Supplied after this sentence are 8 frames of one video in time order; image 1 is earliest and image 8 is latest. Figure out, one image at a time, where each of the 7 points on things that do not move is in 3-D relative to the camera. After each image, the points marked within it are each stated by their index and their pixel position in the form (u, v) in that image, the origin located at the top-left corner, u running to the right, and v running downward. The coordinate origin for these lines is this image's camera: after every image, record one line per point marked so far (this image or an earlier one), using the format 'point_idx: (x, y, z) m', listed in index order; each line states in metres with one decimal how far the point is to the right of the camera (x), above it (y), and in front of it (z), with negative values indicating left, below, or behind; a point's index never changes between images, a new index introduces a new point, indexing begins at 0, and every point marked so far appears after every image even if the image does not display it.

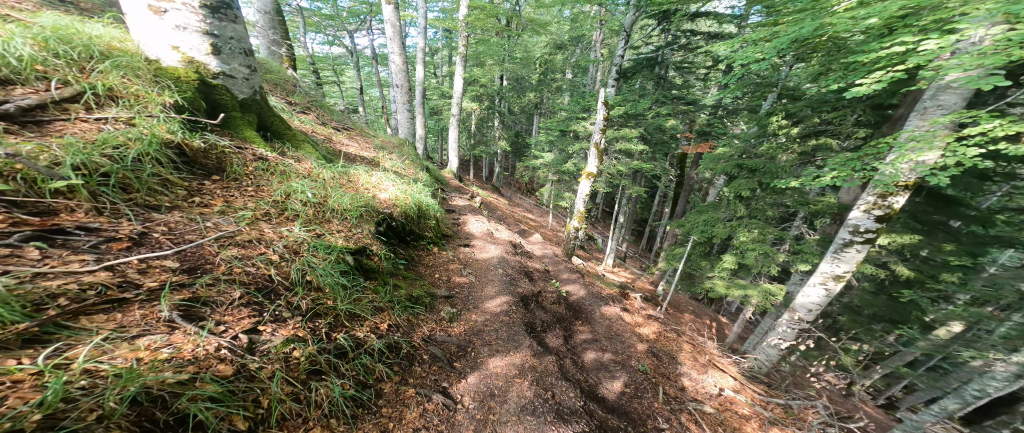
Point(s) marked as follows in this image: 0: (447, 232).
0: (-1.5, -0.4, +6.6) m
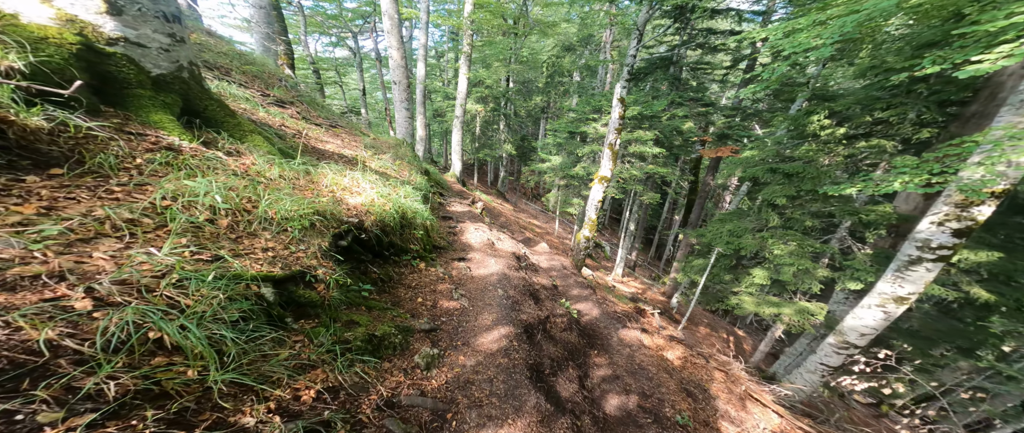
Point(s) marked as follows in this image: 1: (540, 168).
0: (-1.4, -0.6, +5.8) m
1: (+1.3, +2.6, +16.7) m
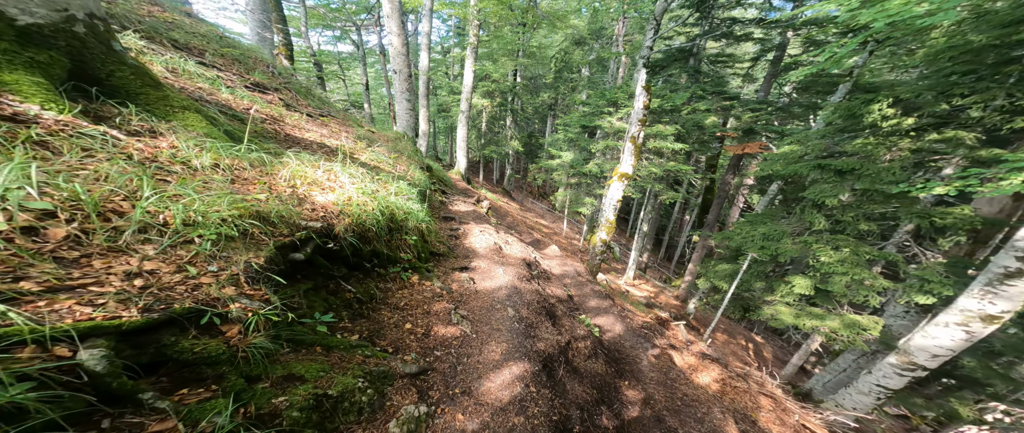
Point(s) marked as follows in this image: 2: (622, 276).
0: (-1.2, -0.6, +5.0) m
1: (+1.7, +2.6, +15.8) m
2: (+6.6, -3.6, +18.4) m
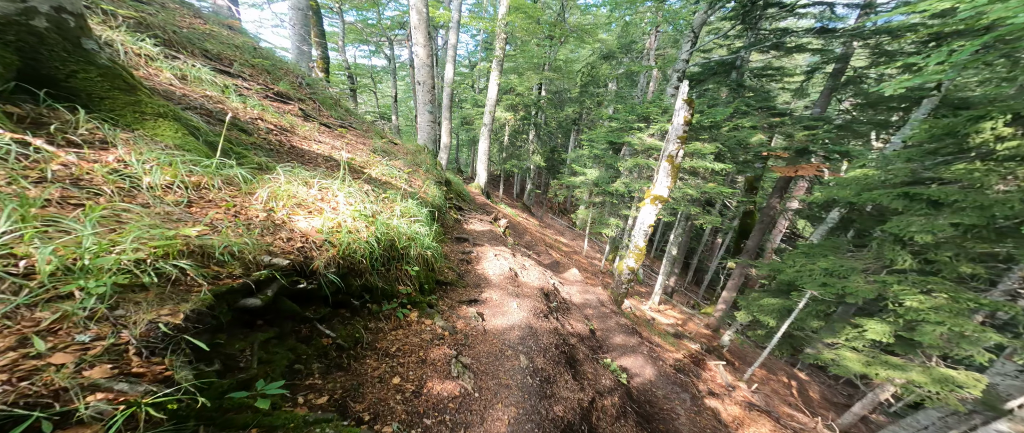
0: (-1.0, -0.9, +4.5) m
1: (+2.9, +1.7, +15.2) m
2: (+7.8, -4.8, +17.1) m
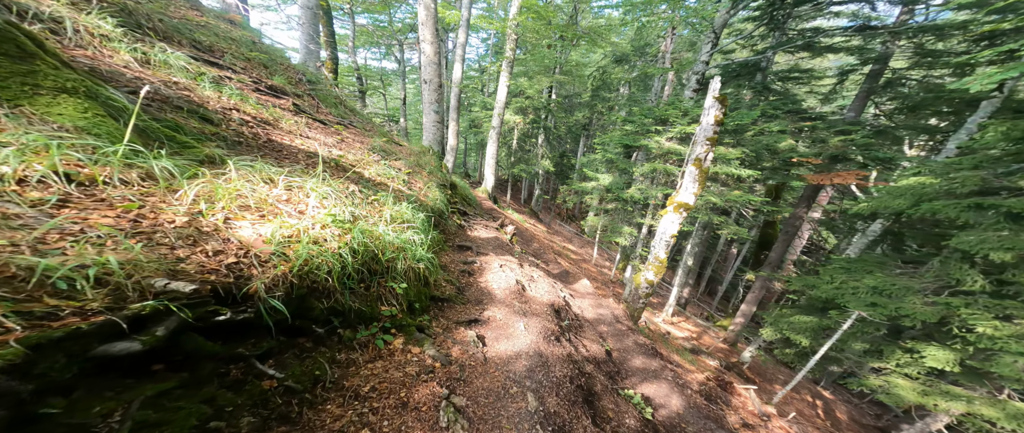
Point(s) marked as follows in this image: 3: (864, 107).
0: (-0.9, -1.0, +3.9) m
1: (+3.4, +1.4, +14.5) m
2: (+8.2, -5.2, +16.3) m
3: (+12.9, +4.1, +11.1) m
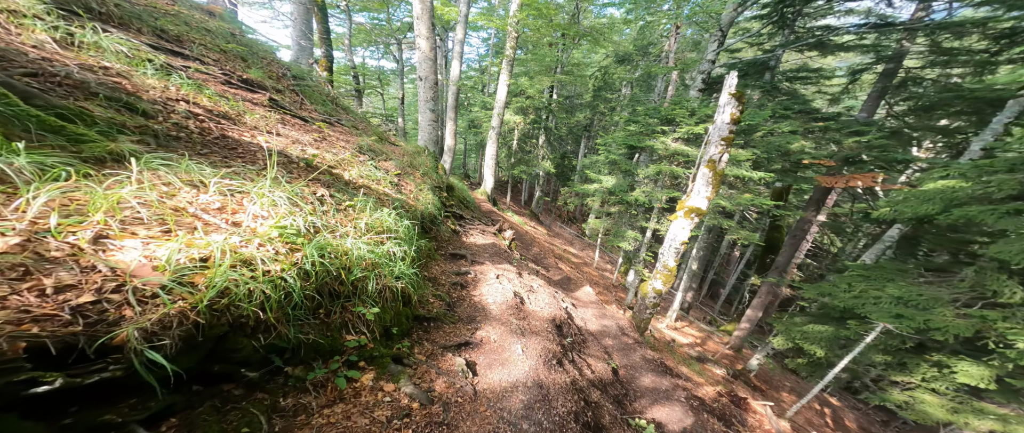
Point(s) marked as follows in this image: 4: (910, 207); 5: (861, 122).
0: (-0.9, -1.1, +3.5) m
1: (+3.3, +1.2, +14.1) m
2: (+8.2, -5.4, +15.7) m
3: (+12.8, +3.9, +10.6) m
4: (+8.5, +0.2, +6.4) m
5: (+12.1, +3.3, +10.5) m
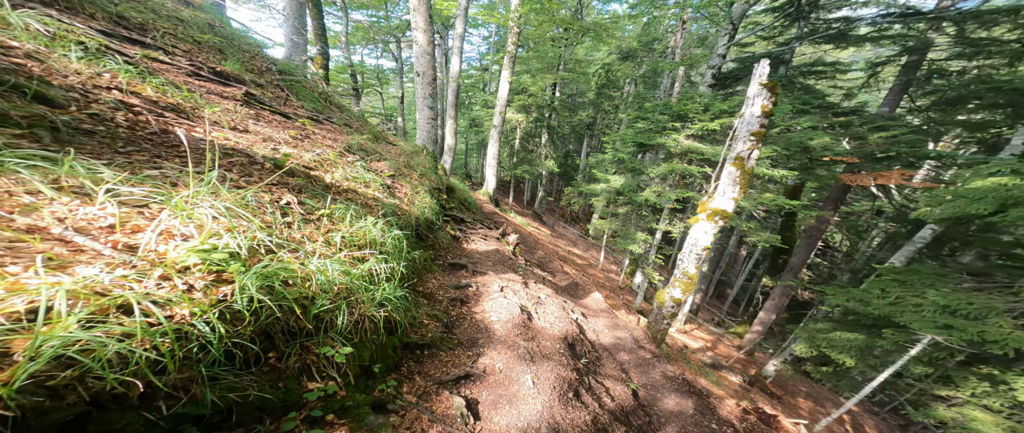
0: (-0.8, -1.2, +2.9) m
1: (+3.5, +1.2, +13.5) m
2: (+8.4, -5.4, +15.1) m
3: (+12.9, +3.9, +10.0) m
4: (+8.6, +0.2, +5.8) m
5: (+12.2, +3.3, +9.8) m
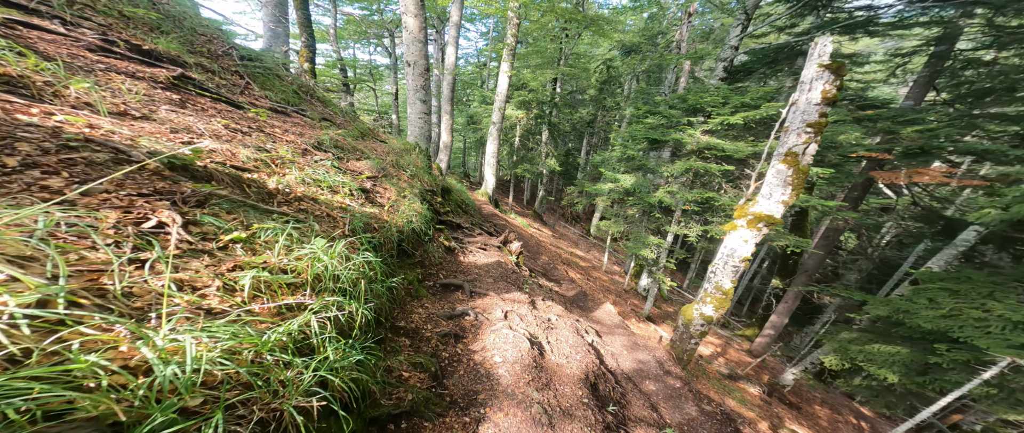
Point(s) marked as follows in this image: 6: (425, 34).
0: (-0.7, -1.3, +2.1) m
1: (+3.5, +1.1, +12.7) m
2: (+8.5, -5.4, +14.3) m
3: (+13.0, +3.9, +9.1) m
4: (+8.6, +0.1, +5.0) m
5: (+12.2, +3.3, +9.0) m
6: (-2.2, +4.6, +7.7) m
